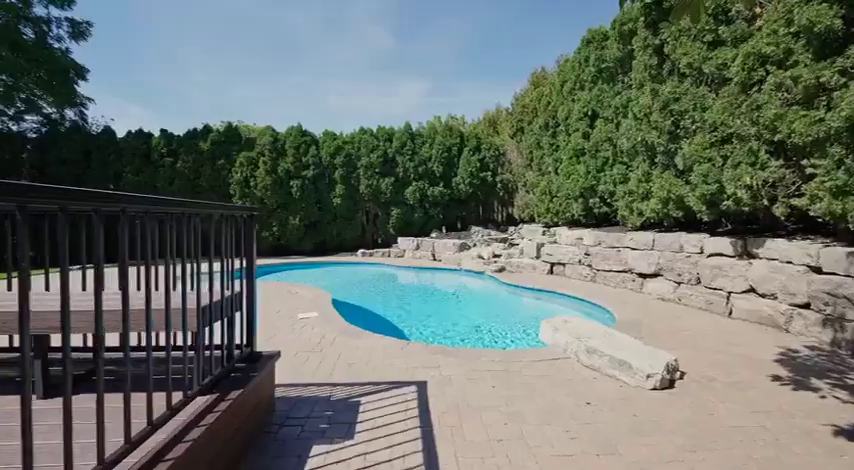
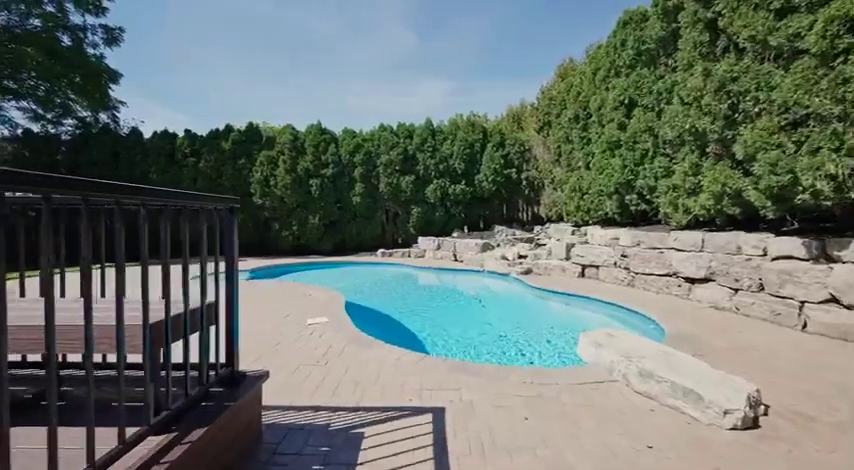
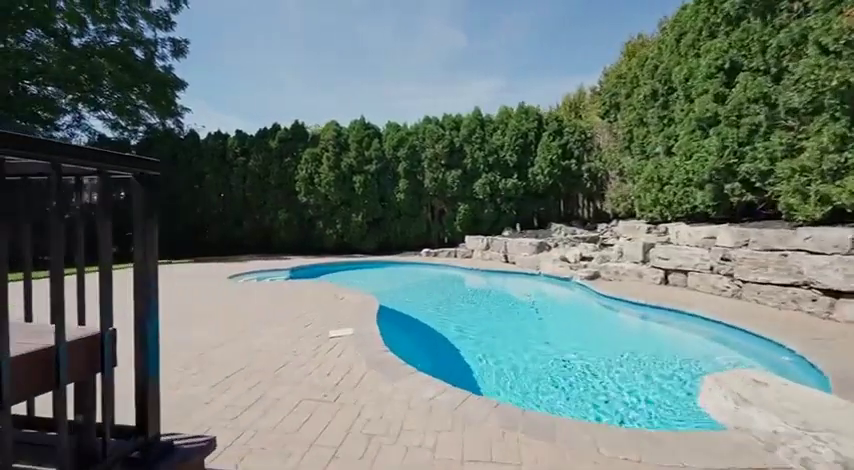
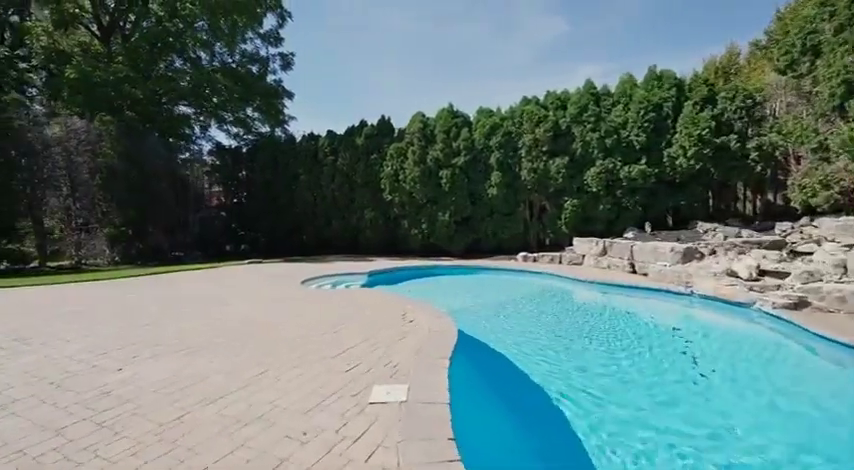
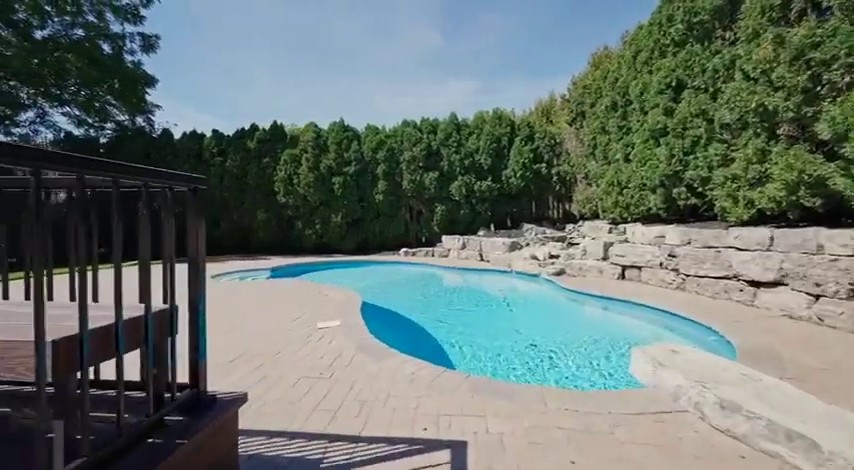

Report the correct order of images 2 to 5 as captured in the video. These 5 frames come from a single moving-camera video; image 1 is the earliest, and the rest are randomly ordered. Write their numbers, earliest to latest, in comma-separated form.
2, 5, 3, 4
